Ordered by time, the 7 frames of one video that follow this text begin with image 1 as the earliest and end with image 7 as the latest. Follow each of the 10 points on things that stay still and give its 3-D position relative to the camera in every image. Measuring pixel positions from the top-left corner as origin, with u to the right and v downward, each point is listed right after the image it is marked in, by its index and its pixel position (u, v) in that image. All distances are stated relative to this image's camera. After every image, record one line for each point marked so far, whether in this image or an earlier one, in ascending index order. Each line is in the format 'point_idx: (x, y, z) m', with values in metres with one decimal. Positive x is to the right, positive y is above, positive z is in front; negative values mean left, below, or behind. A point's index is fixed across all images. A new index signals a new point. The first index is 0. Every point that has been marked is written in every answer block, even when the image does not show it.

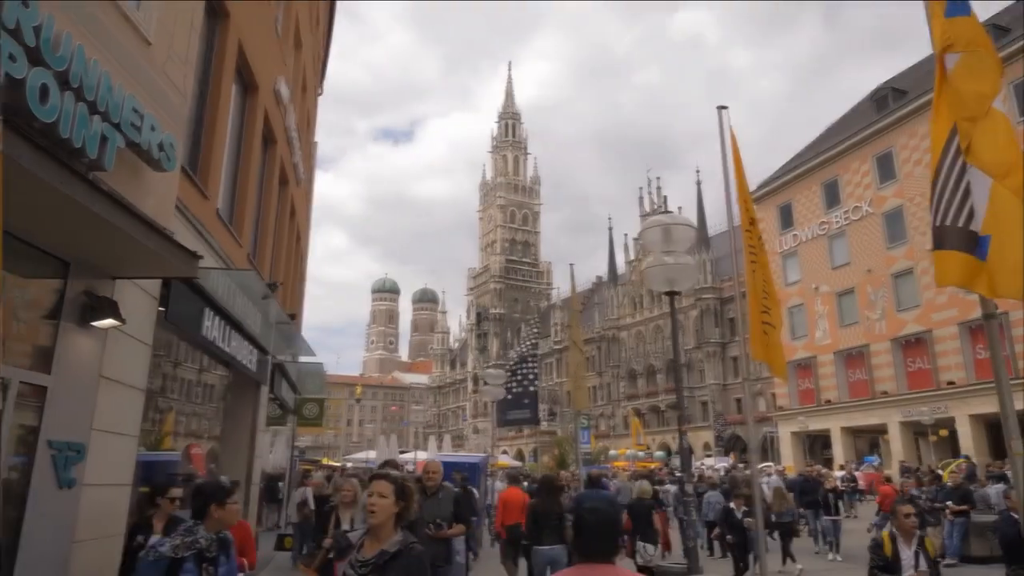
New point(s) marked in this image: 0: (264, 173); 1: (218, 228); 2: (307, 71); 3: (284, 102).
0: (-4.0, +1.9, +10.7) m
1: (-3.8, +0.7, +8.3) m
2: (-4.4, +4.5, +14.5) m
3: (-3.7, +3.0, +10.7) m
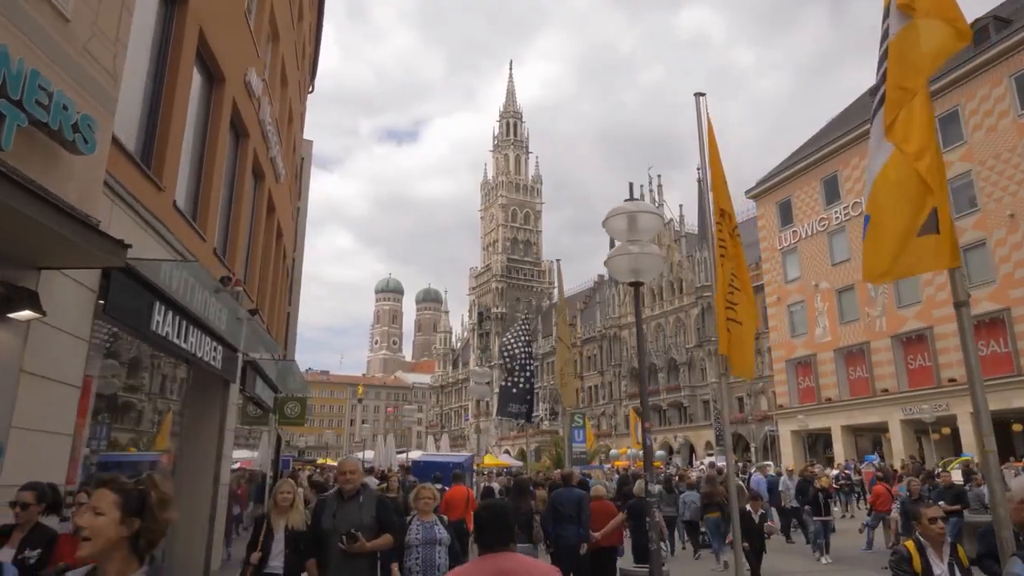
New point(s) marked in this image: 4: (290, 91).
0: (-4.4, +1.9, +10.4) m
1: (-4.1, +0.8, +8.1) m
2: (-4.8, +4.6, +14.3) m
3: (-4.1, +3.1, +10.5) m
4: (-4.9, +4.4, +14.8) m
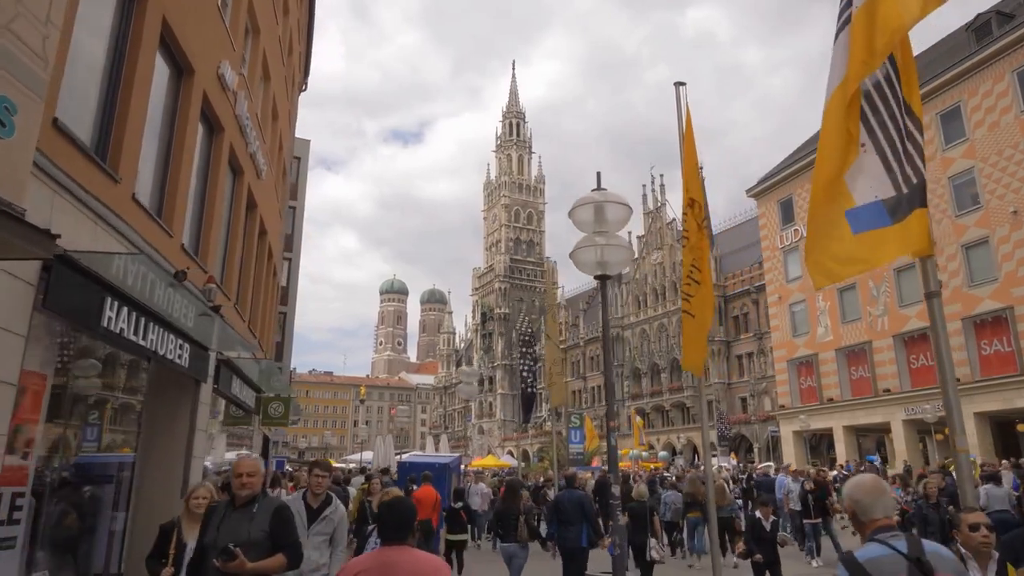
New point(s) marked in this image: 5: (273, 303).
0: (-4.7, +2.0, +10.2) m
1: (-4.4, +0.8, +7.9) m
2: (-5.0, +4.6, +14.1) m
3: (-4.3, +3.1, +10.2) m
4: (-5.2, +4.4, +14.6) m
5: (-6.6, -0.4, +18.3) m
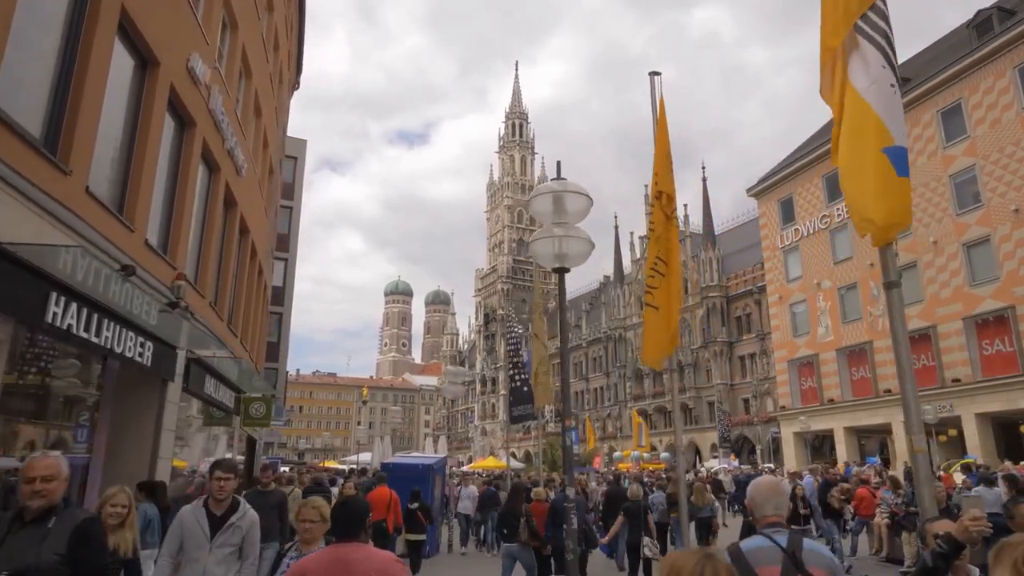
0: (-5.0, +2.0, +10.1) m
1: (-4.8, +0.9, +7.7) m
2: (-5.3, +4.7, +13.9) m
3: (-4.7, +3.1, +10.1) m
4: (-5.5, +4.5, +14.4) m
5: (-6.8, -0.4, +18.2) m
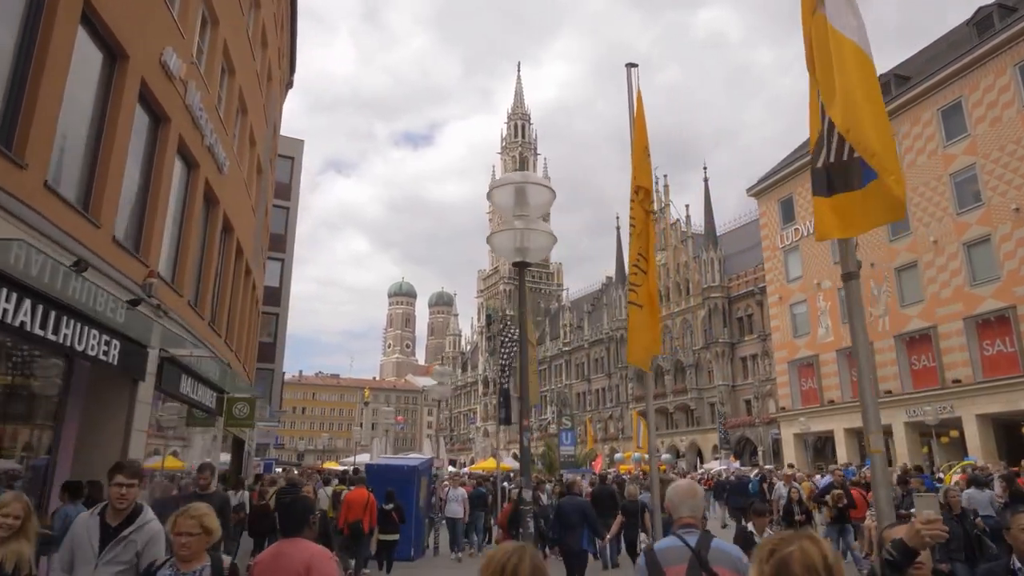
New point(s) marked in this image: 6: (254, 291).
0: (-5.3, +2.0, +9.9) m
1: (-5.1, +0.9, +7.5) m
2: (-5.6, +4.7, +13.8) m
3: (-5.0, +3.2, +9.9) m
4: (-5.7, +4.5, +14.3) m
5: (-7.1, -0.3, +18.0) m
6: (-7.4, -0.1, +19.0) m
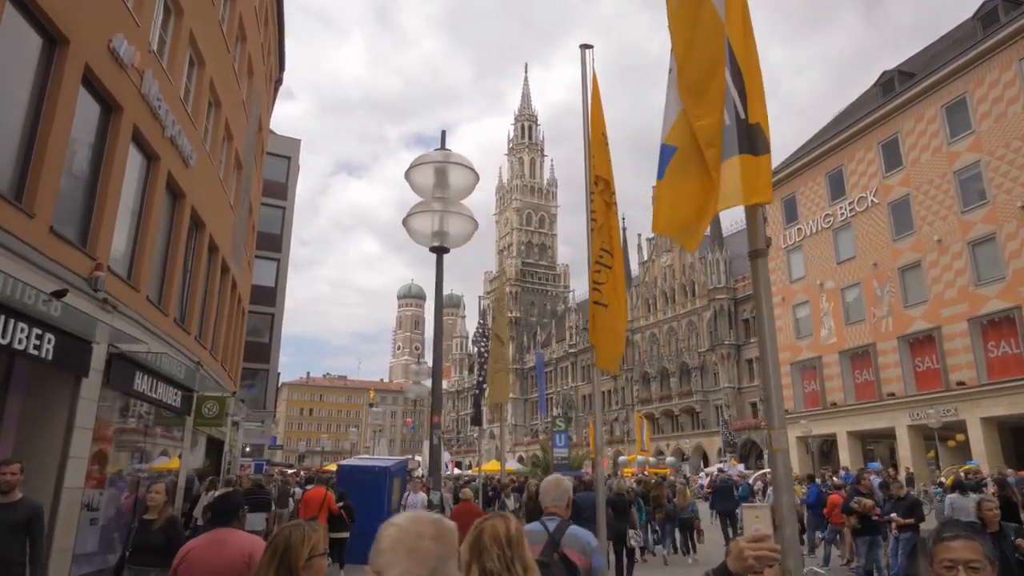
0: (-5.8, +2.1, +9.7) m
1: (-5.6, +1.0, +7.3) m
2: (-6.1, +4.7, +13.6) m
3: (-5.5, +3.2, +9.7) m
4: (-6.2, +4.5, +14.1) m
5: (-7.5, -0.3, +17.8) m
6: (-7.8, -0.1, +18.8) m
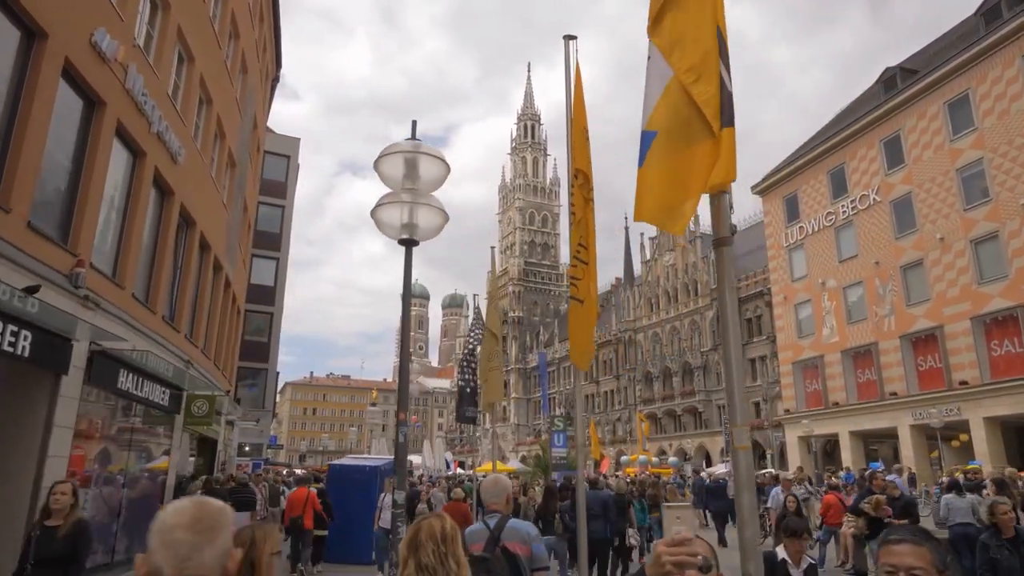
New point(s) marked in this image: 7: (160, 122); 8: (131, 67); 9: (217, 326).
0: (-6.0, +2.2, +9.6) m
1: (-5.8, +1.0, +7.2) m
2: (-6.2, +4.8, +13.5) m
3: (-5.7, +3.3, +9.6) m
4: (-6.3, +4.6, +14.0) m
5: (-7.6, -0.2, +17.7) m
6: (-7.9, 0.0, +18.7) m
7: (-5.8, +2.8, +11.1) m
8: (-5.7, +3.3, +10.1) m
9: (-7.8, -1.0, +17.6) m
